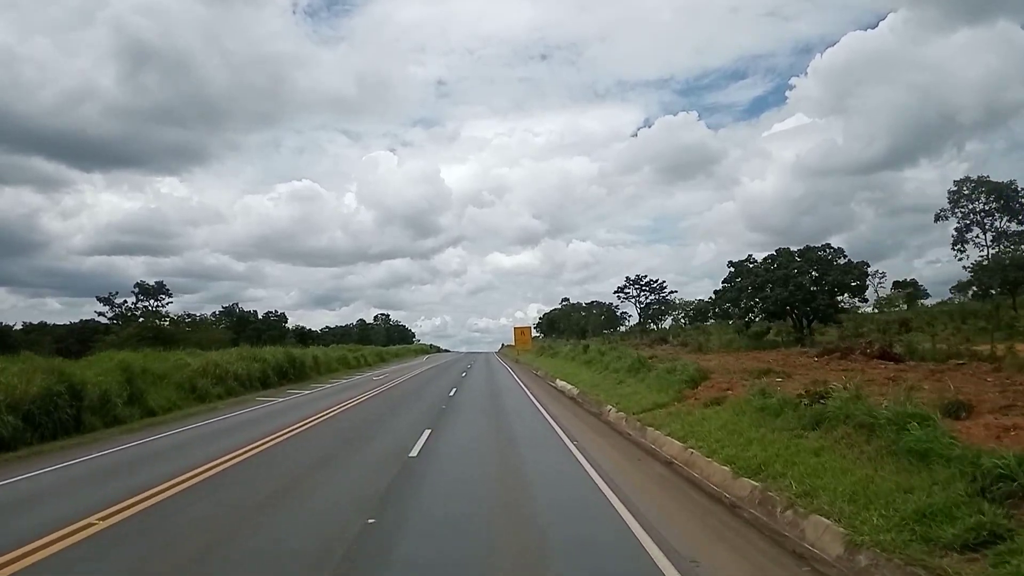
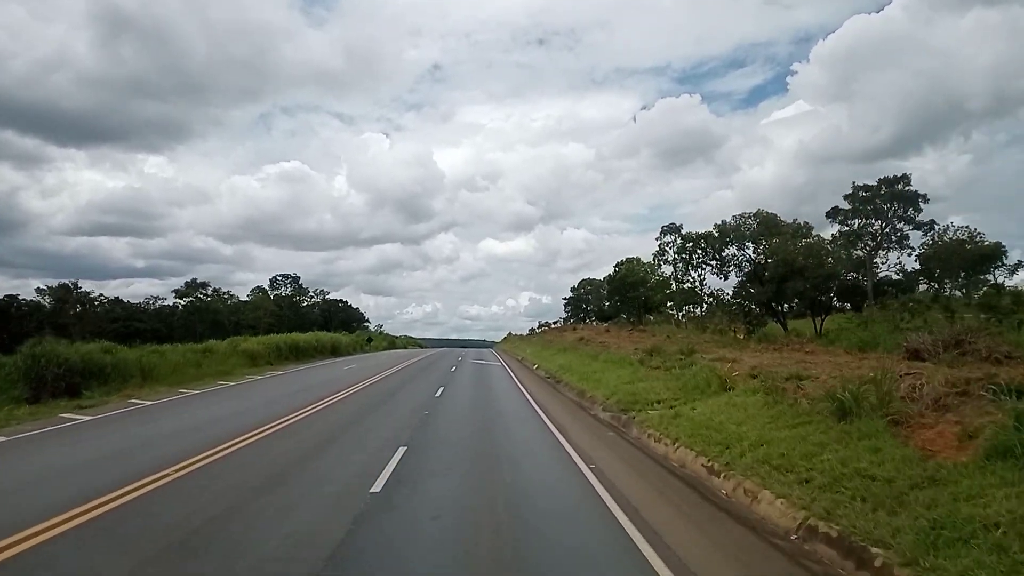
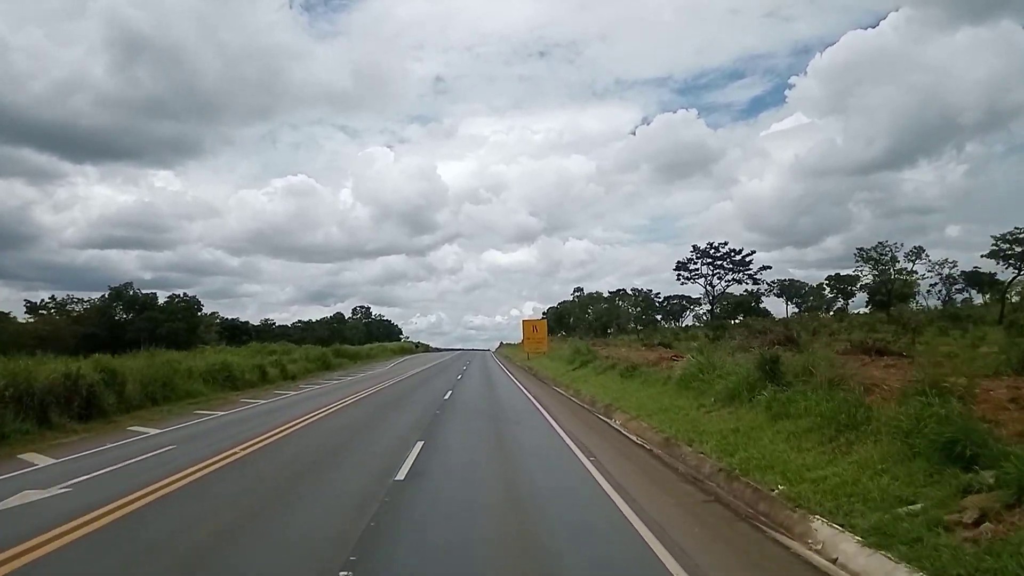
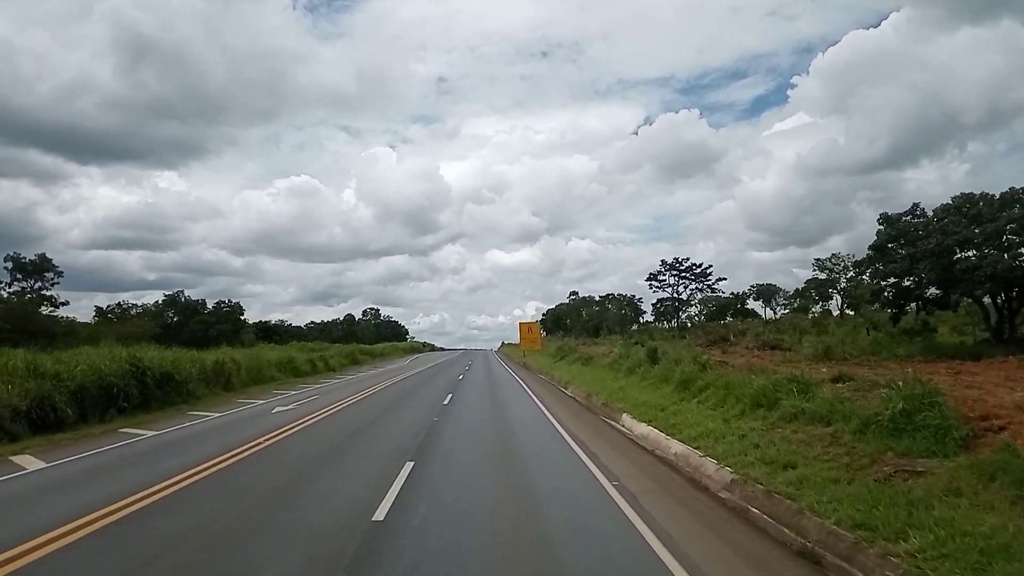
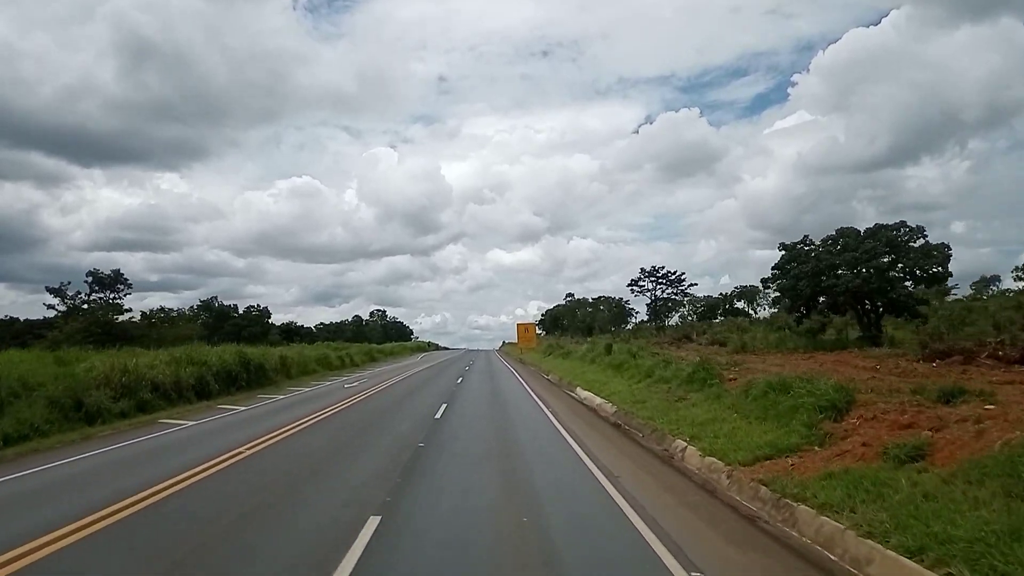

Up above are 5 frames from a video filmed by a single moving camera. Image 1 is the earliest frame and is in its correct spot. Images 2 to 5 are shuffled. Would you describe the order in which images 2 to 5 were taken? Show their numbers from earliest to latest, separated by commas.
5, 4, 3, 2
